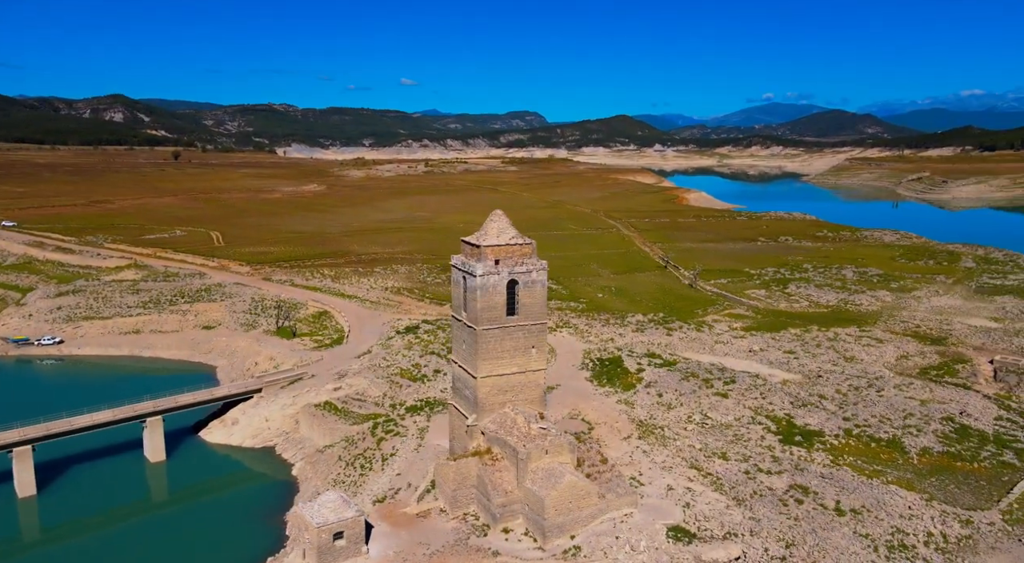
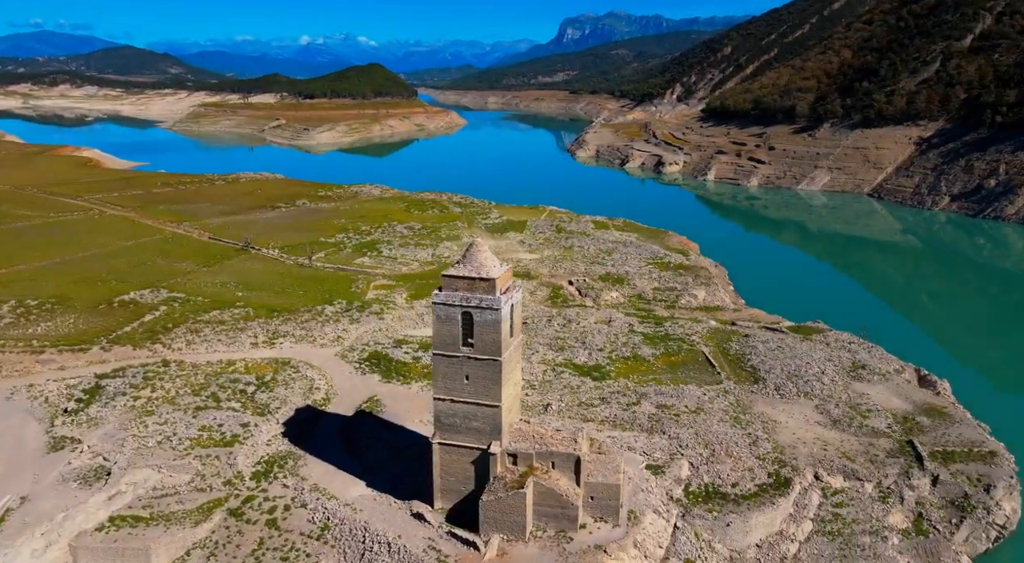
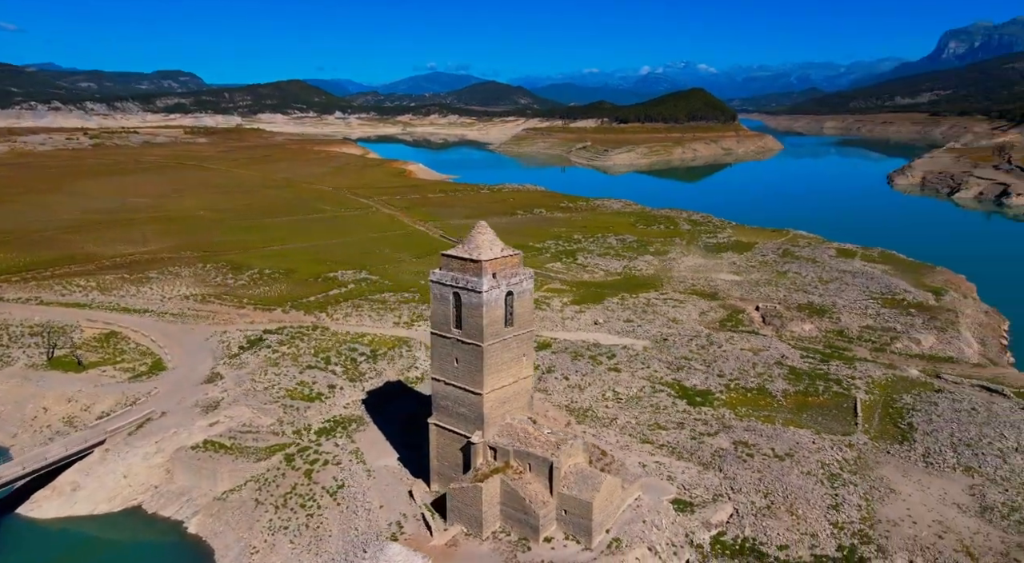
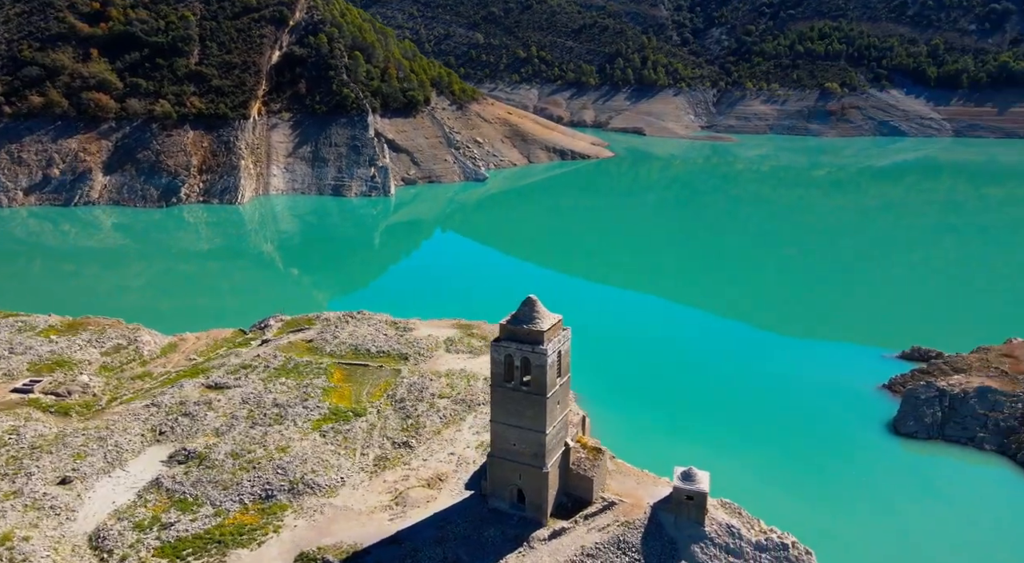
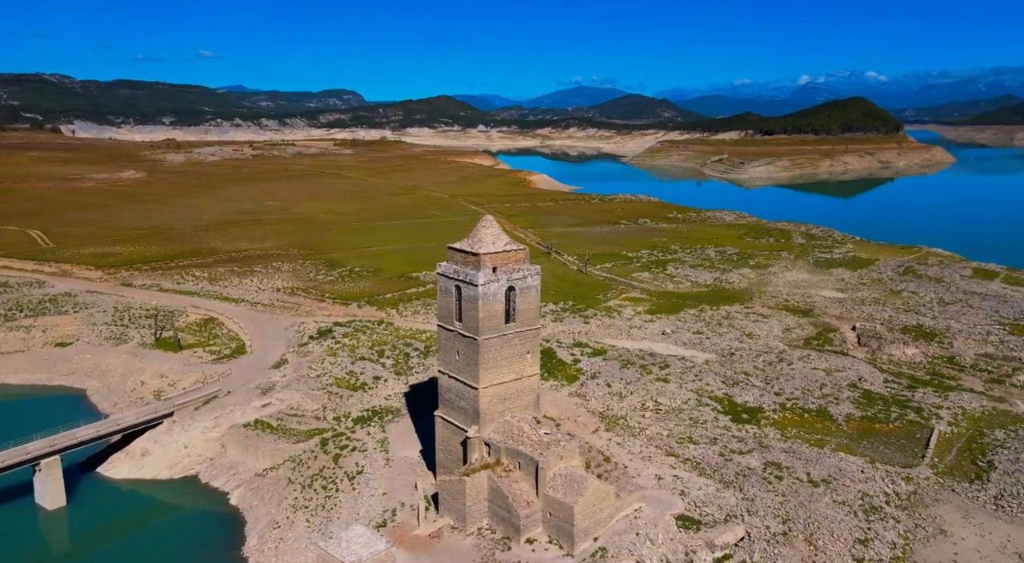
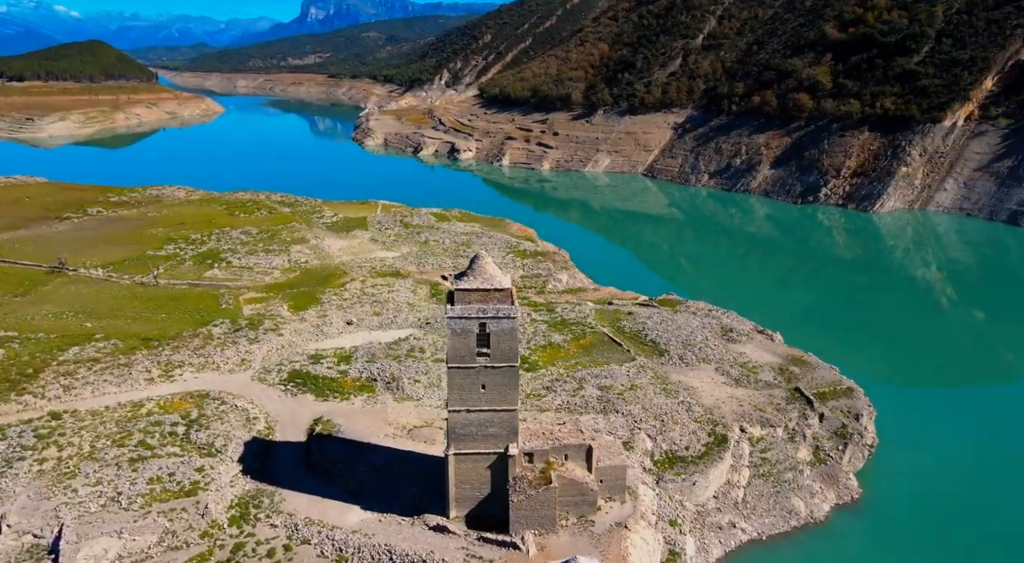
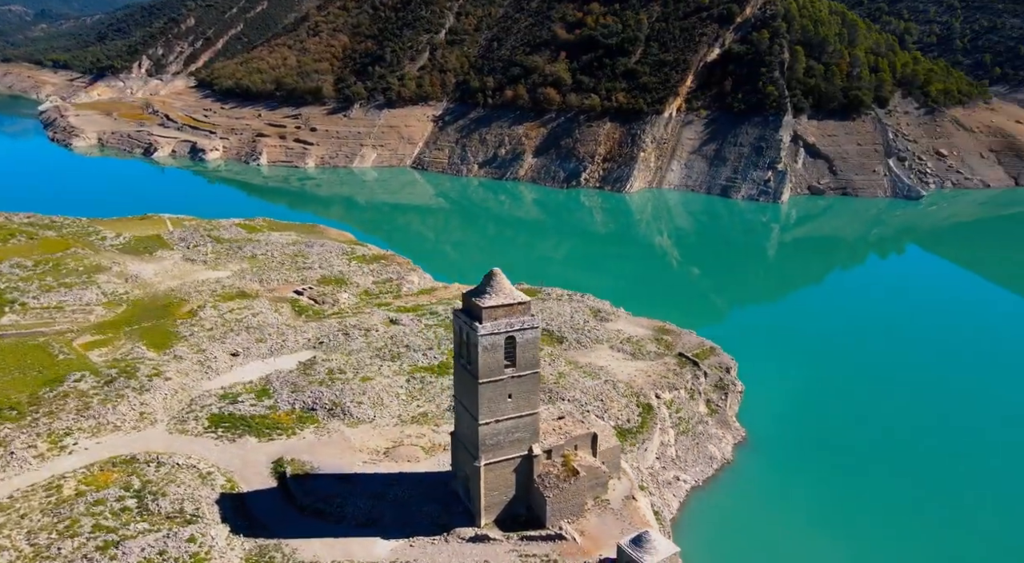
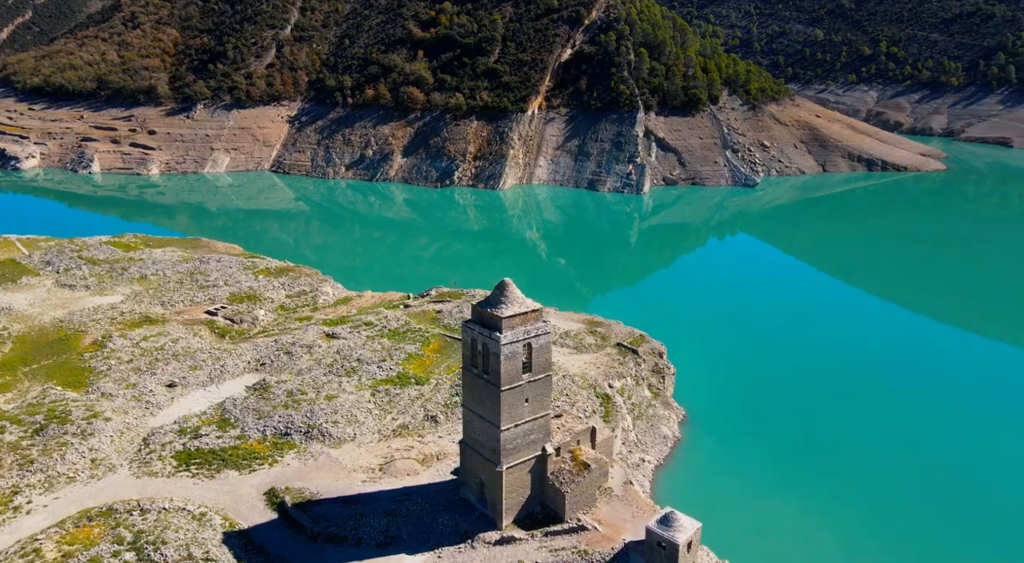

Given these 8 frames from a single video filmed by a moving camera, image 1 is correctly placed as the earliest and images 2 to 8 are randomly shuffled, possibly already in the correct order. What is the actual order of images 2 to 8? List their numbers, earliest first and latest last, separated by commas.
5, 3, 2, 6, 7, 8, 4
